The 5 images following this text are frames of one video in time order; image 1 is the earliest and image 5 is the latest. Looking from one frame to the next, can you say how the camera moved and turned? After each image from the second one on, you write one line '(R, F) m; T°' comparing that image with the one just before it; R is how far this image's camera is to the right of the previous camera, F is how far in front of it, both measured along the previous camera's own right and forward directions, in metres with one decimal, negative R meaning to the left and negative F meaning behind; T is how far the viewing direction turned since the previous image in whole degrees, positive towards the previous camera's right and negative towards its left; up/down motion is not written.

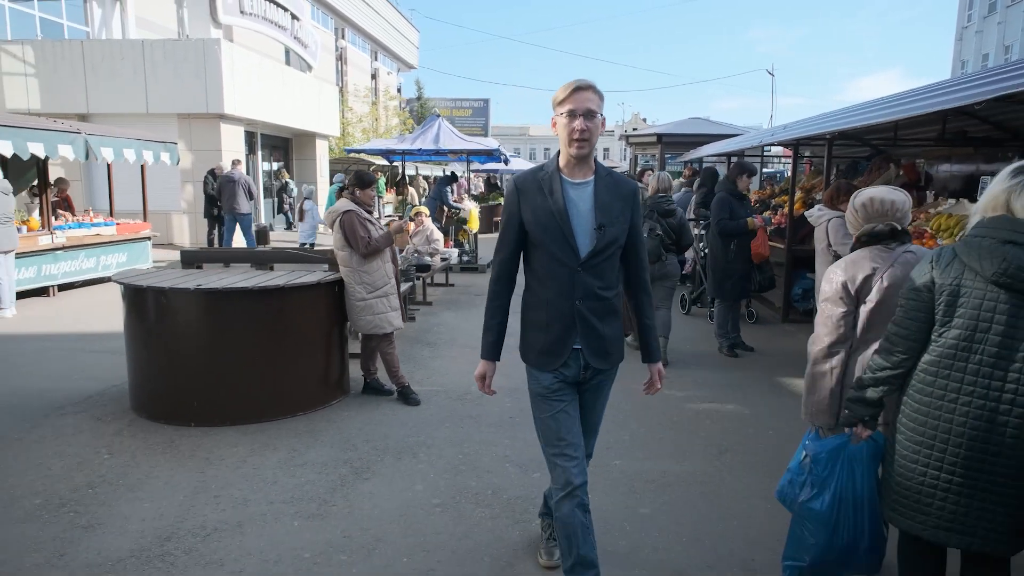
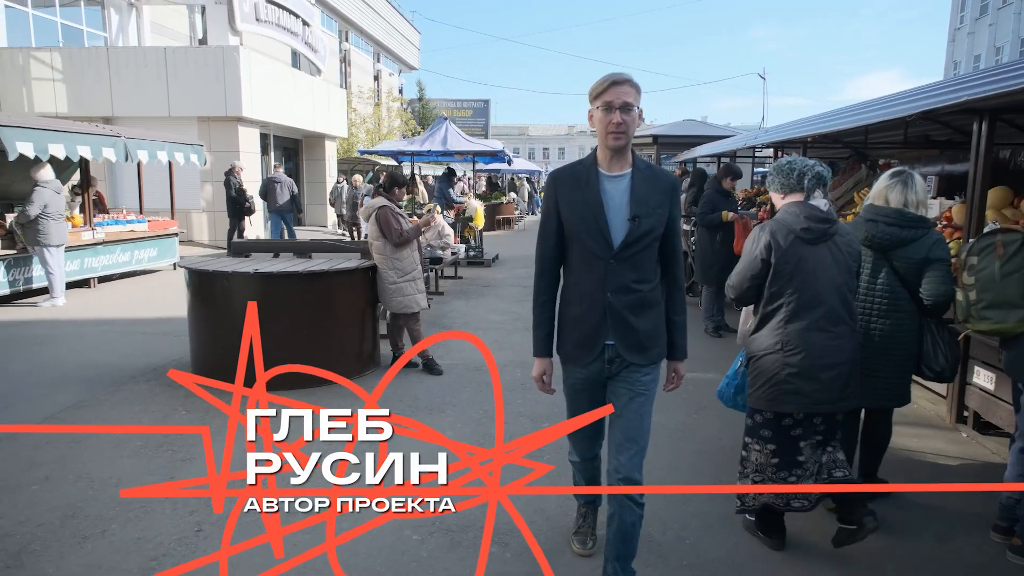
(-0.1, -0.8) m; 0°
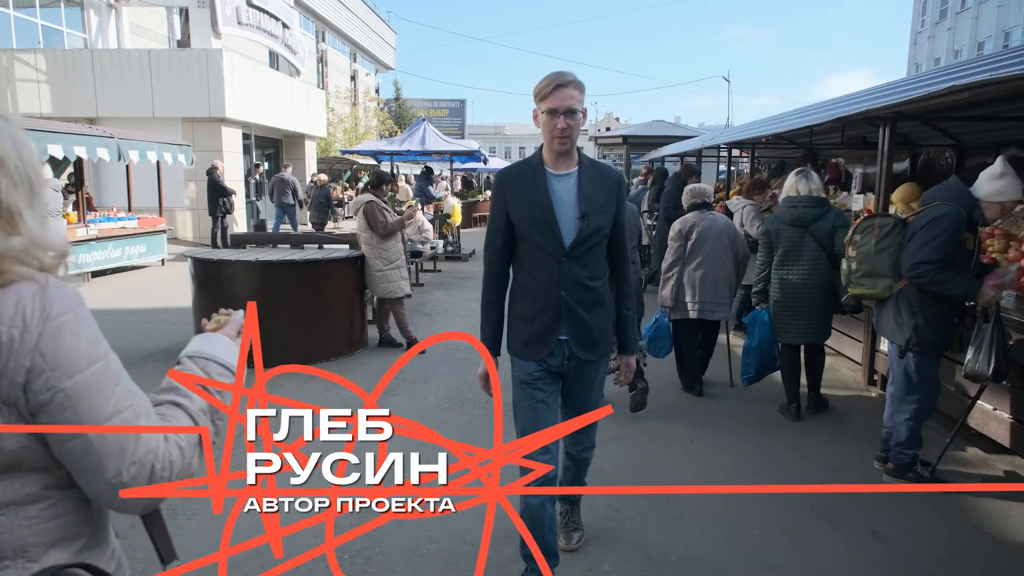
(0.0, -0.7) m; +2°
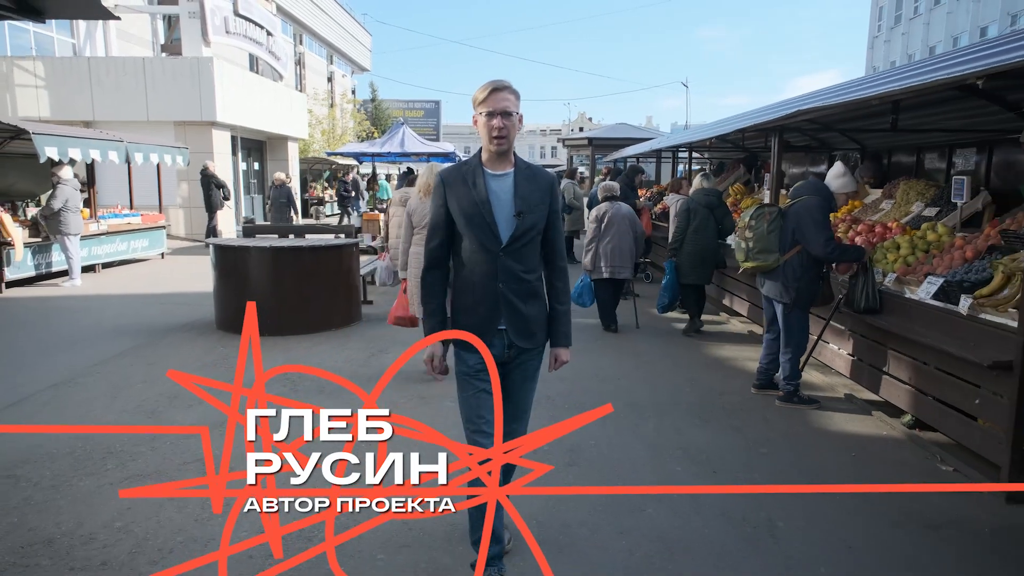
(+0.1, -1.3) m; +2°
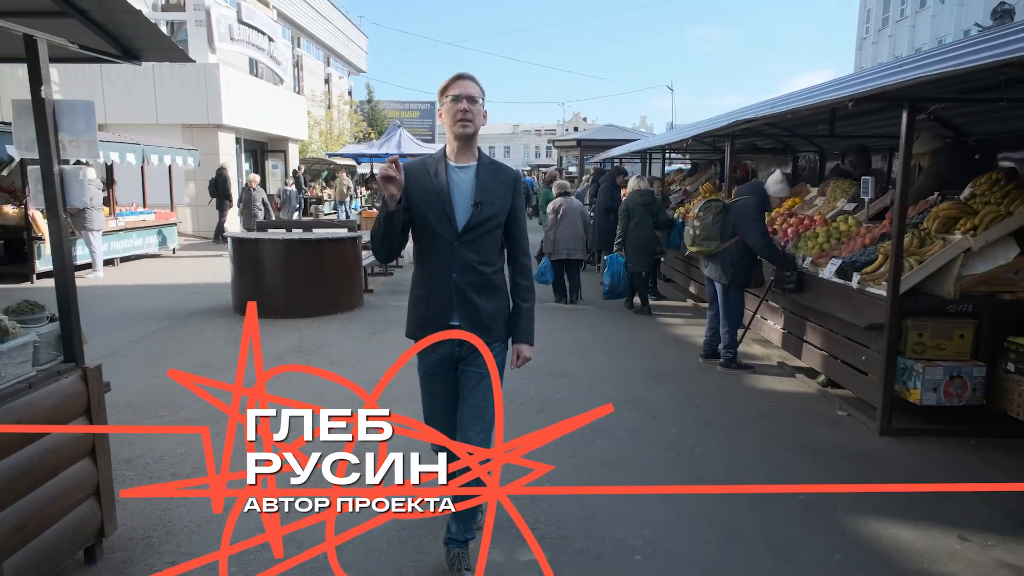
(+0.1, -0.9) m; 0°
